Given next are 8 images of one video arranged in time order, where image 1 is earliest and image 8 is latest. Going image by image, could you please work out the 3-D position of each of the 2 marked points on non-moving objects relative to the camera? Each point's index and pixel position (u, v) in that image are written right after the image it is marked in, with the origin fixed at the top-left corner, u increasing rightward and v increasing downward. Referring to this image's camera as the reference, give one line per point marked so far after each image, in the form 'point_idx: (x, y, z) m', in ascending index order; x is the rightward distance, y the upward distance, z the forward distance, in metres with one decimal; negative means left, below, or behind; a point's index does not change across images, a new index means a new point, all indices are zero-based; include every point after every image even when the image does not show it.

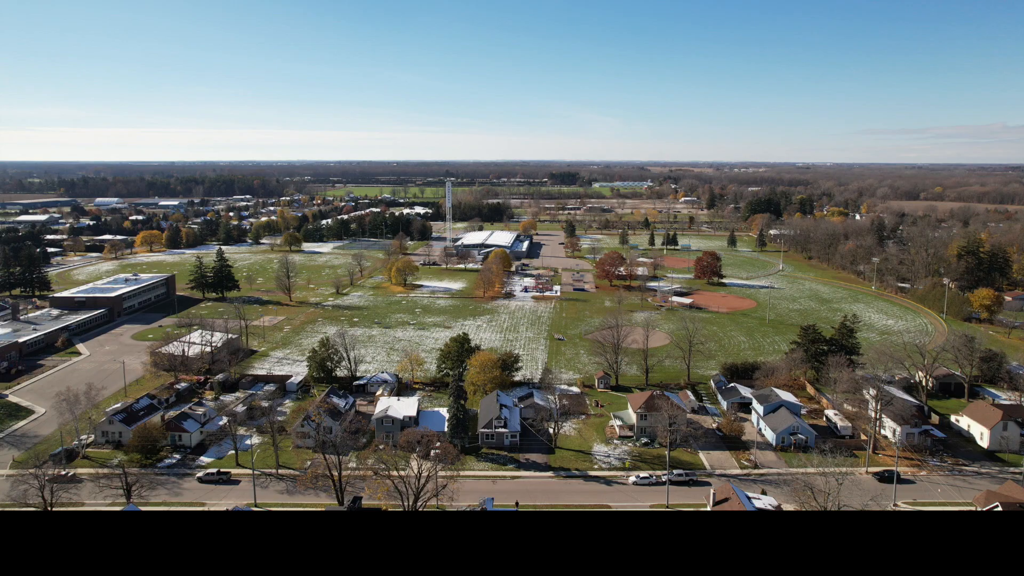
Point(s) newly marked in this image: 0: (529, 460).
0: (+0.7, -6.7, +33.0) m
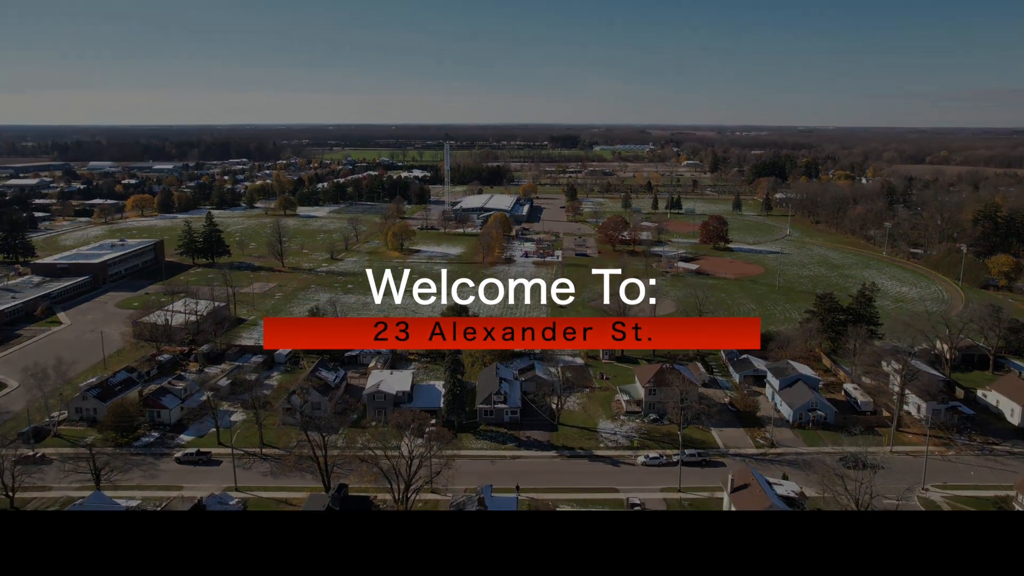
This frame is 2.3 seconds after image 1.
0: (+0.7, -5.5, +31.0) m
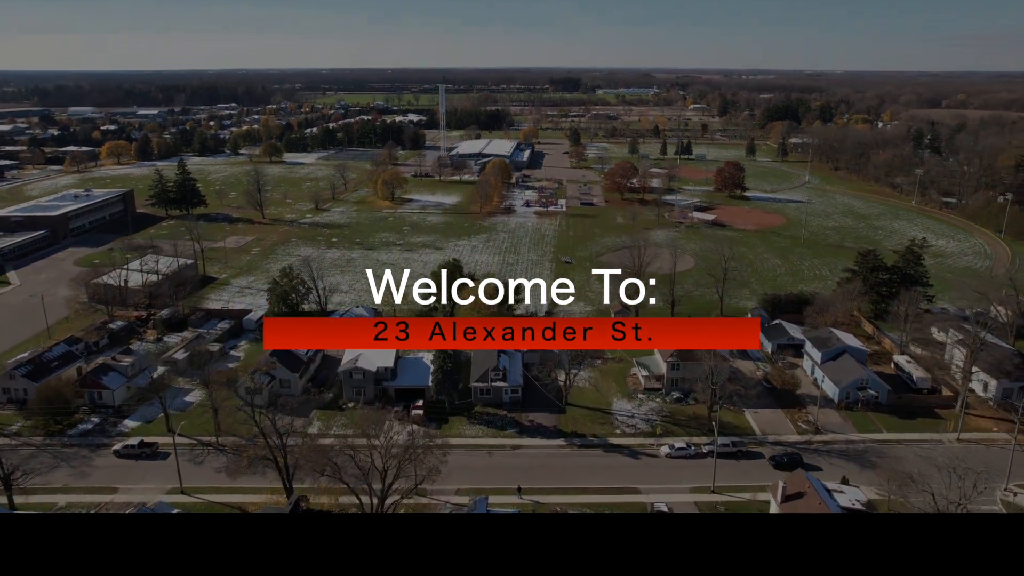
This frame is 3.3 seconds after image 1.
0: (+0.7, -4.2, +26.5) m
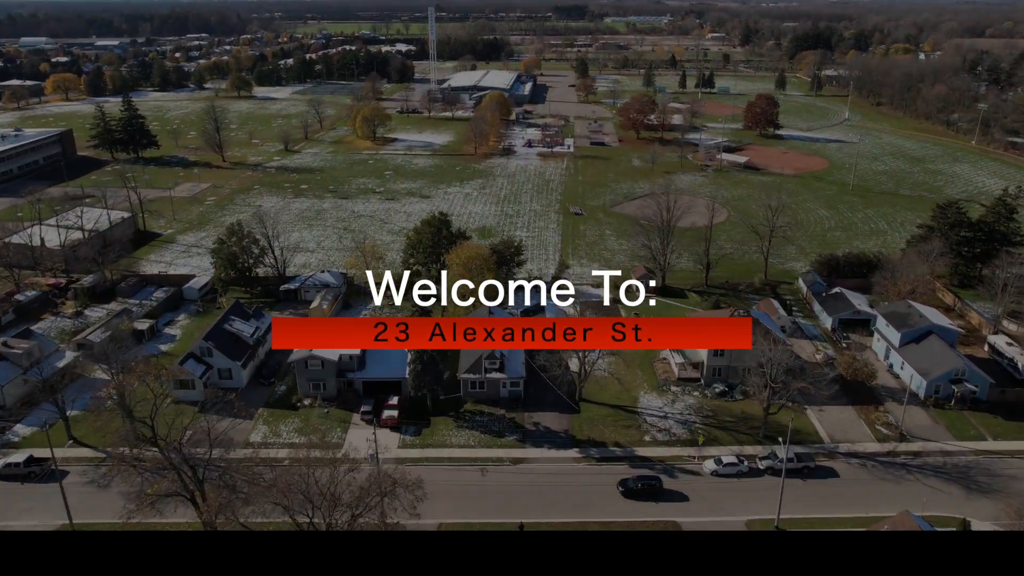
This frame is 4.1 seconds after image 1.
0: (+0.7, -3.4, +20.7) m
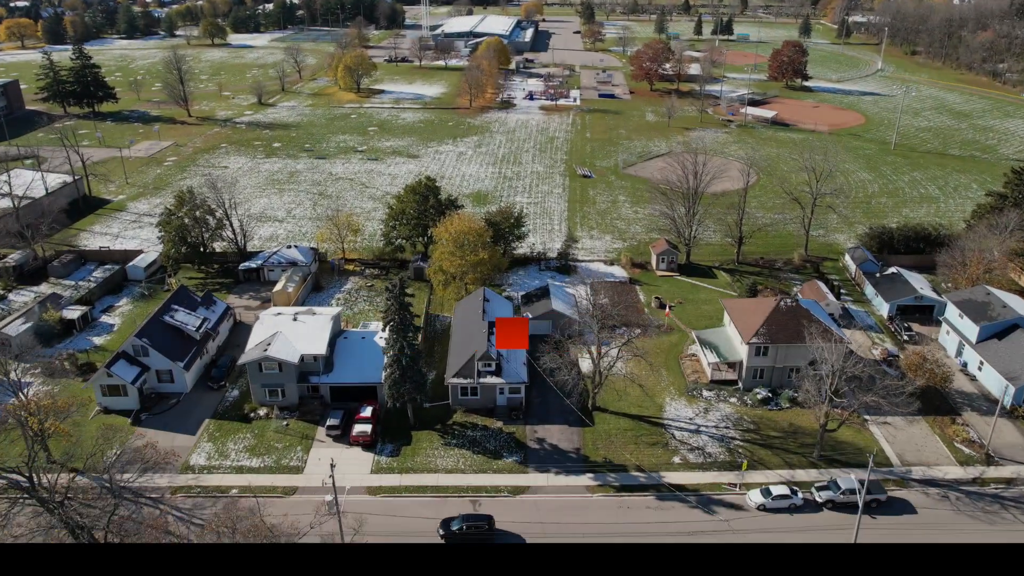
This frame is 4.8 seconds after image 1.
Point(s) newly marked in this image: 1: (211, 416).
0: (+0.7, -3.2, +17.0) m
1: (-6.3, -2.7, +17.9) m
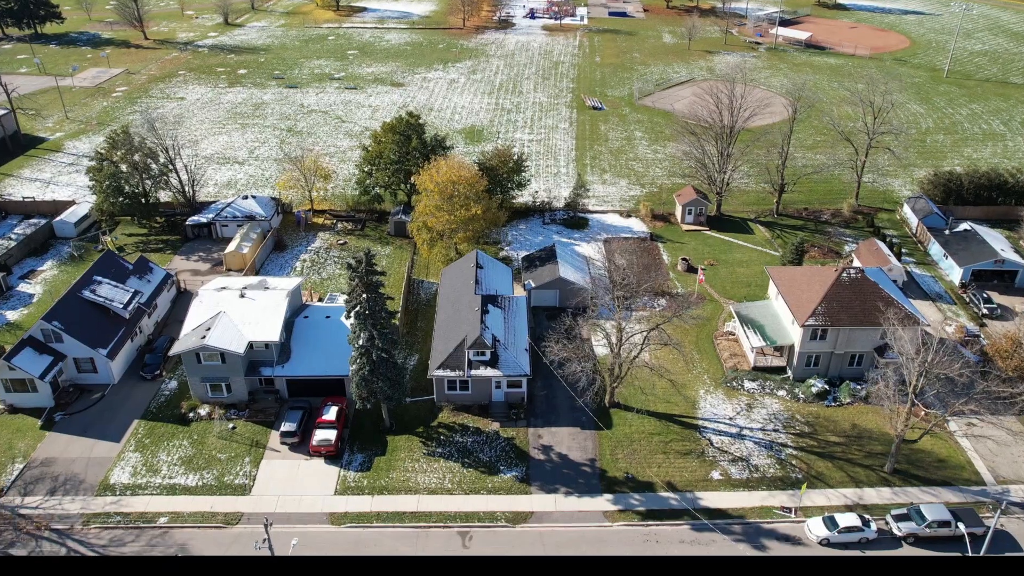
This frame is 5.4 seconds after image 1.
0: (+0.7, -2.7, +13.7) m
1: (-6.3, -2.2, +14.6) m
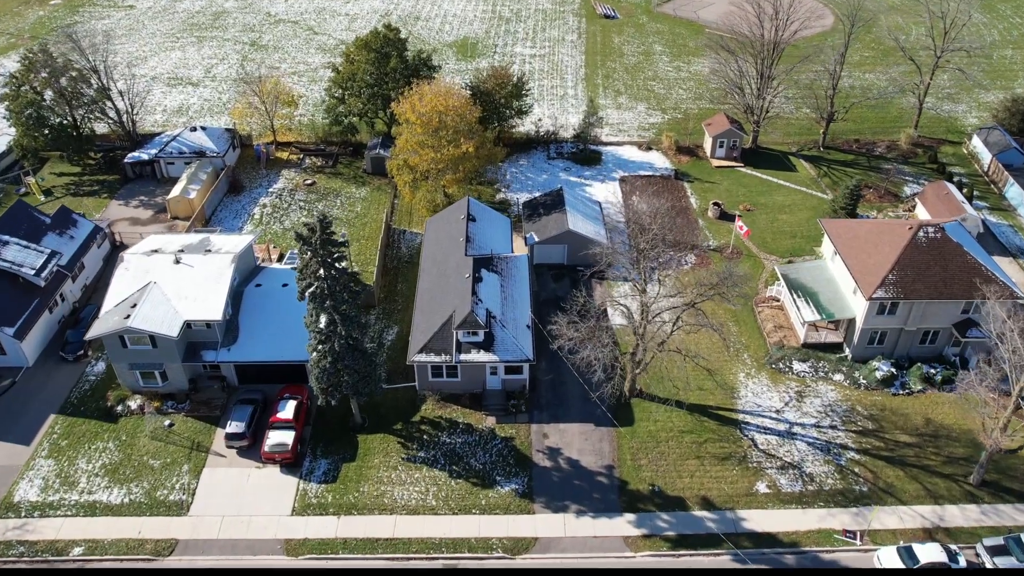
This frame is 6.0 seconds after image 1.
0: (+0.7, -2.3, +11.1) m
1: (-6.3, -1.7, +12.0) m
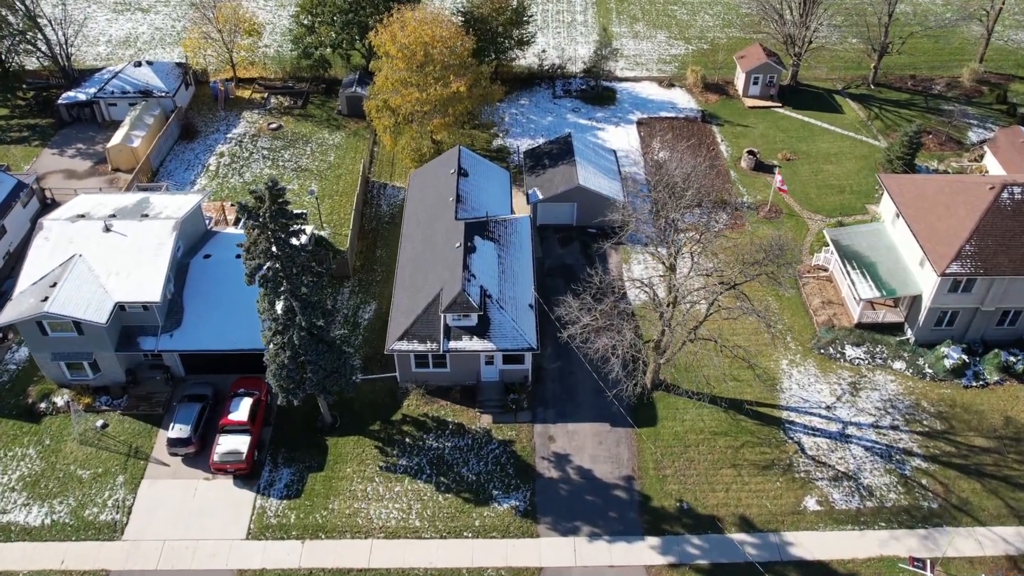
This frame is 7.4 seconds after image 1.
0: (+0.7, -2.1, +9.3) m
1: (-6.3, -1.4, +10.1) m
